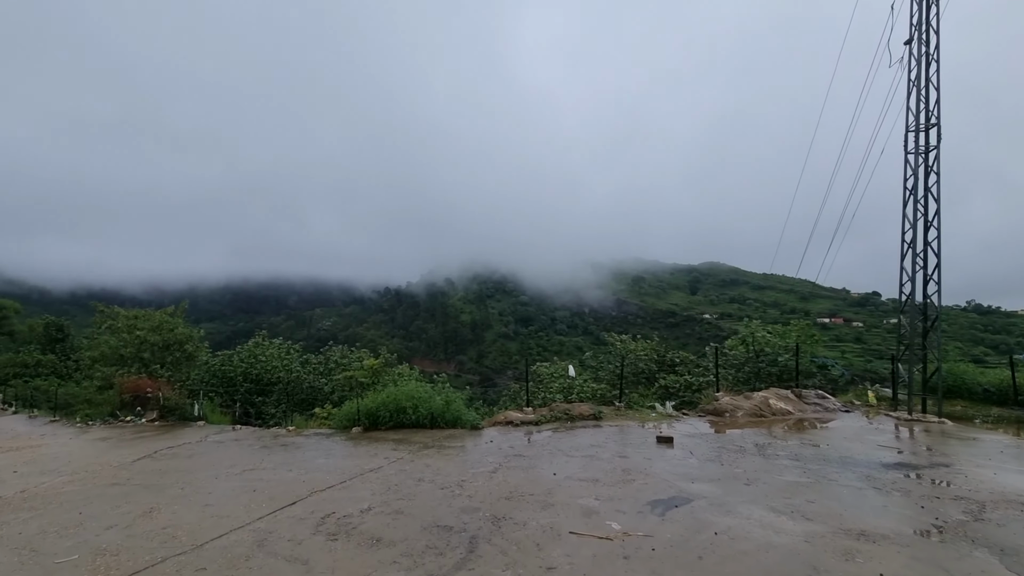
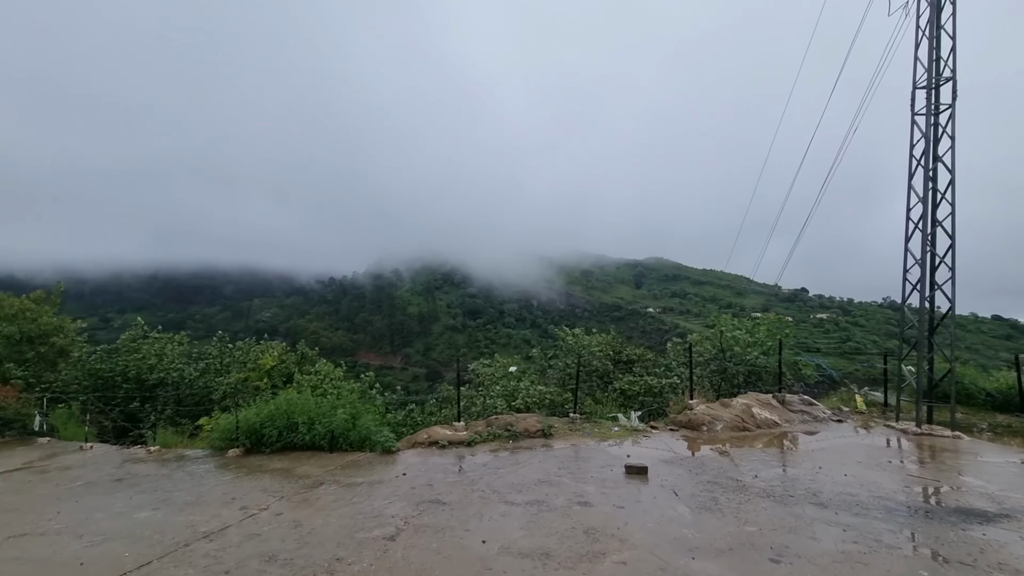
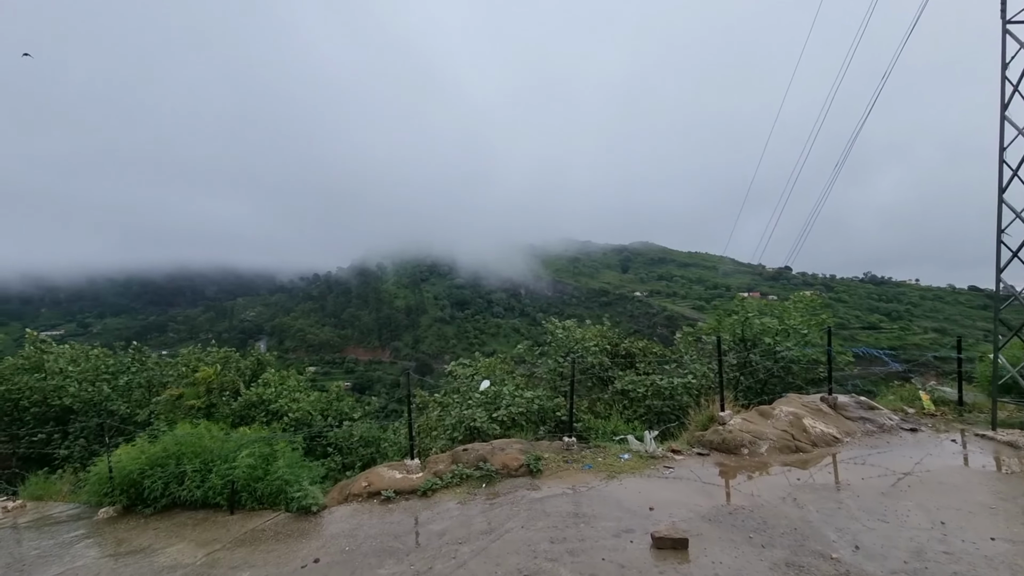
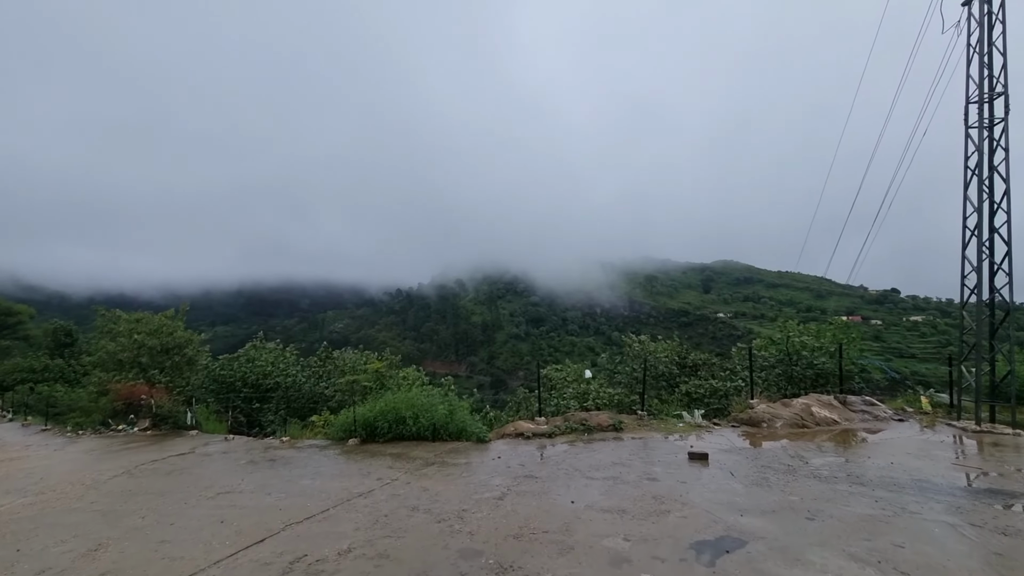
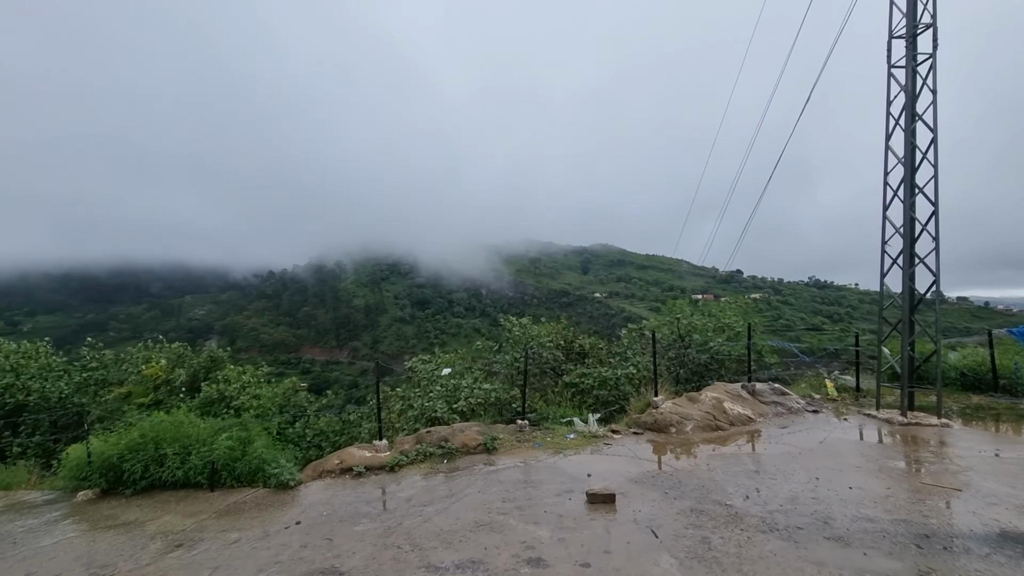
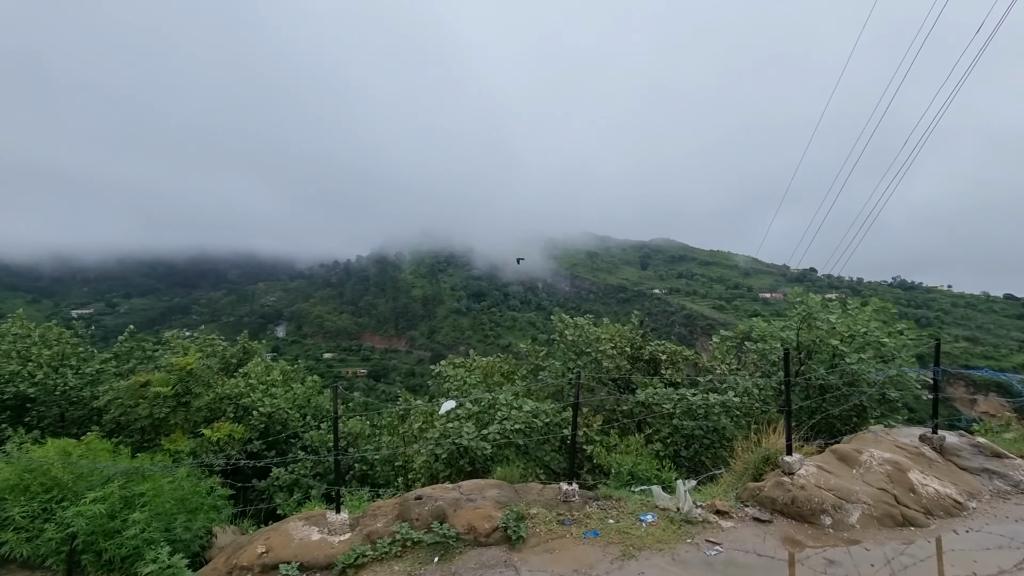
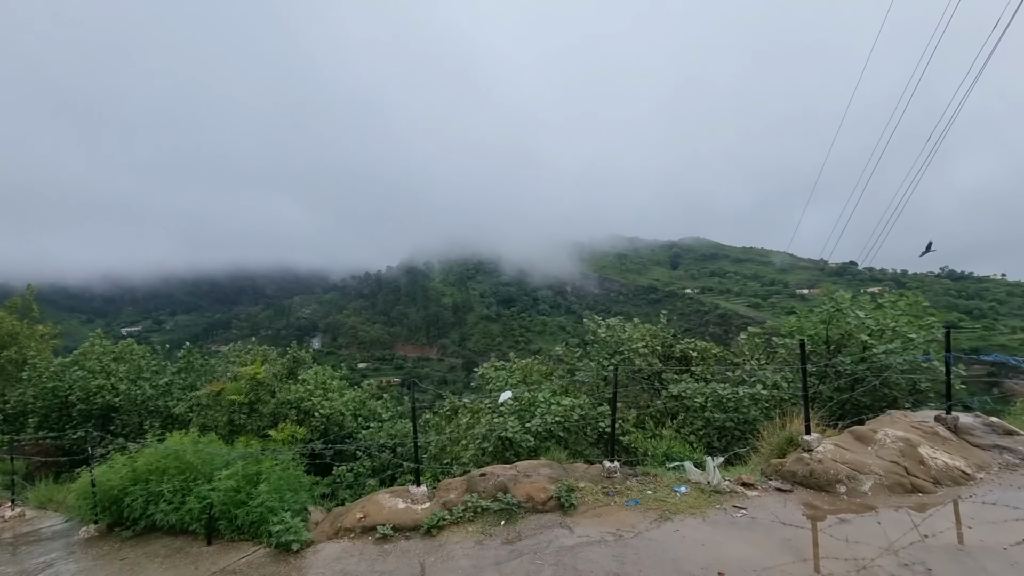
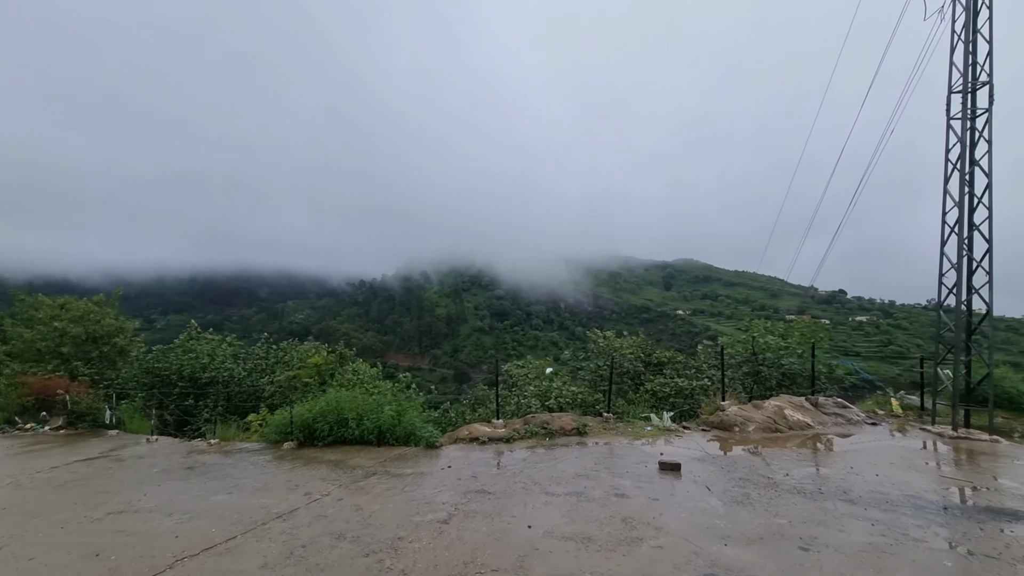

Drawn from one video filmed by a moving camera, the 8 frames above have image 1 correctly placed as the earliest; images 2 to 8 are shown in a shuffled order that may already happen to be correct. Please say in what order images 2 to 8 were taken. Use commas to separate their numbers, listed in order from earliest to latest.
4, 8, 2, 5, 3, 7, 6
